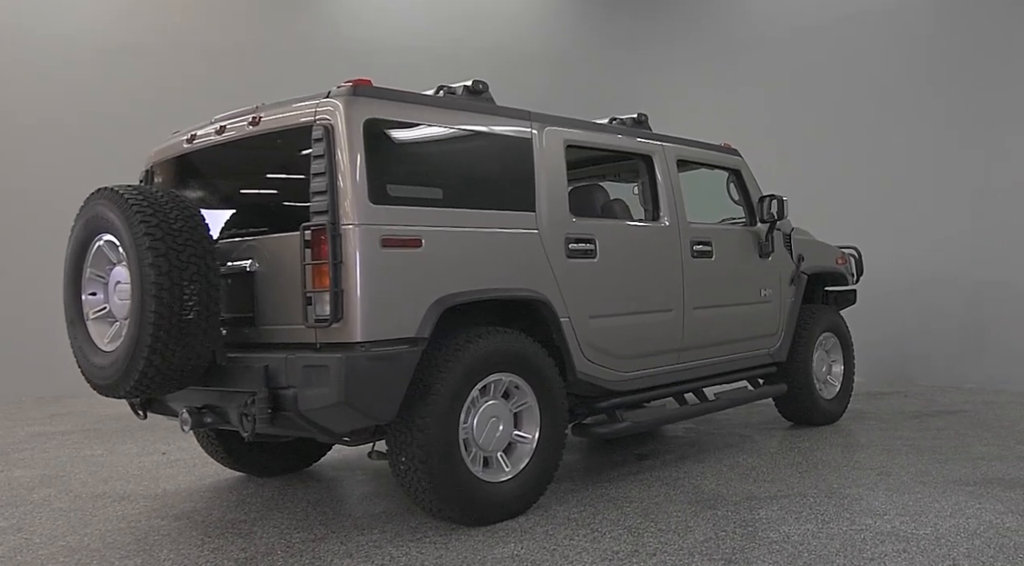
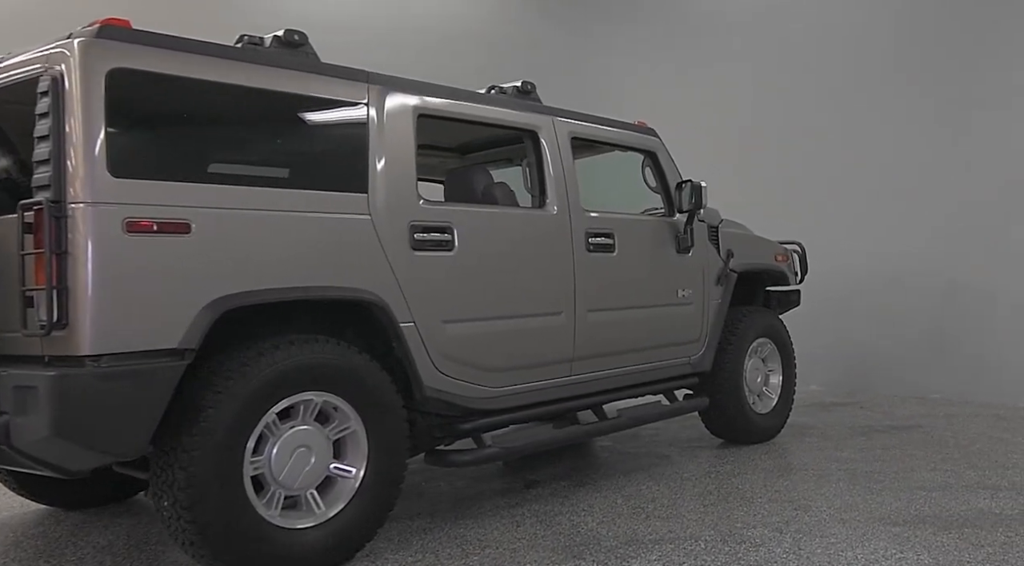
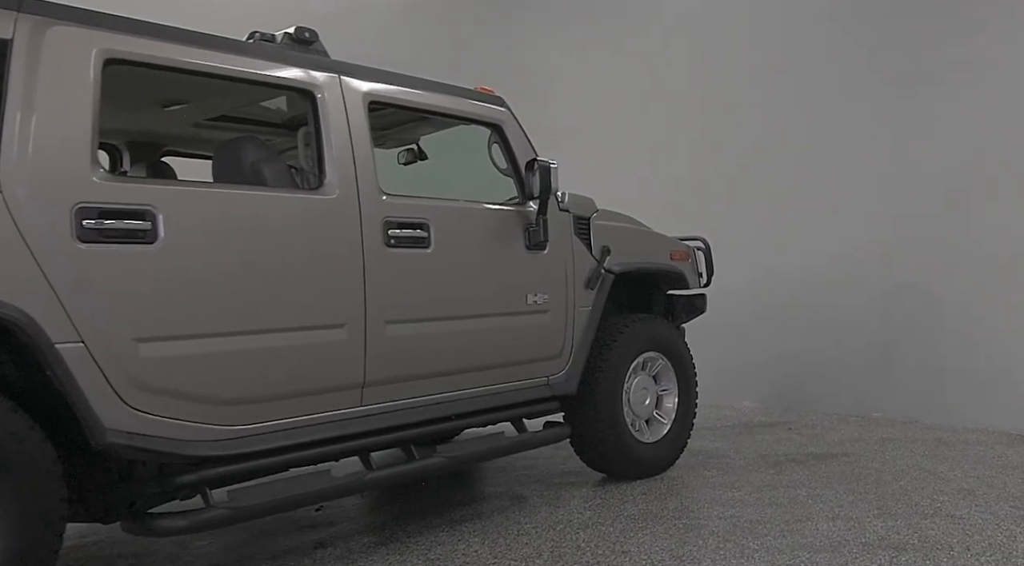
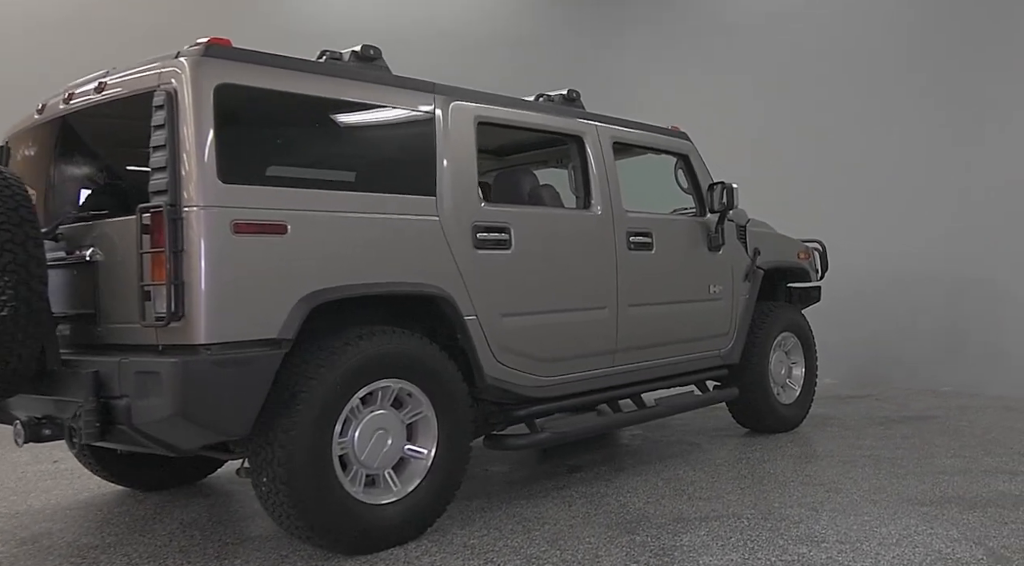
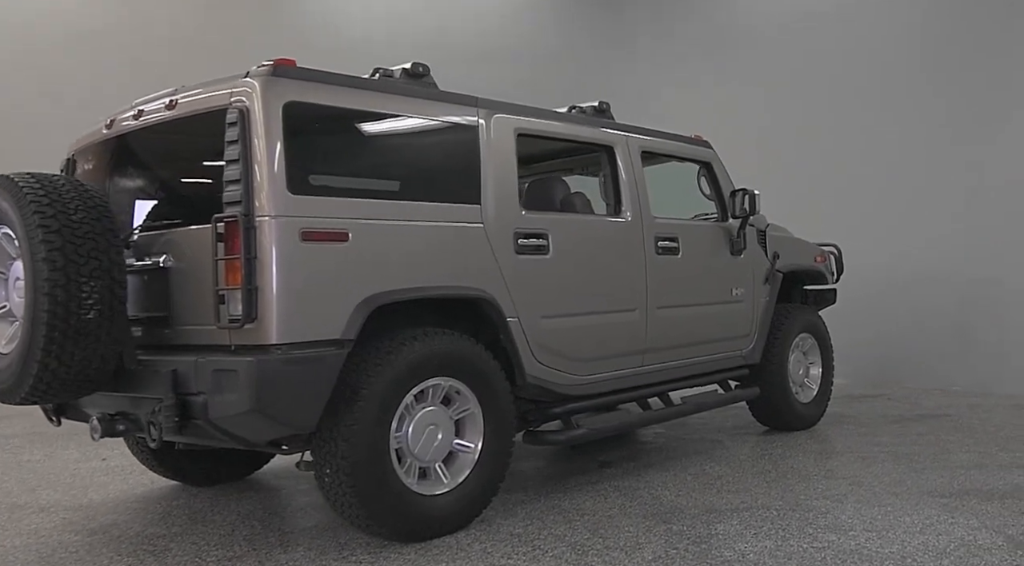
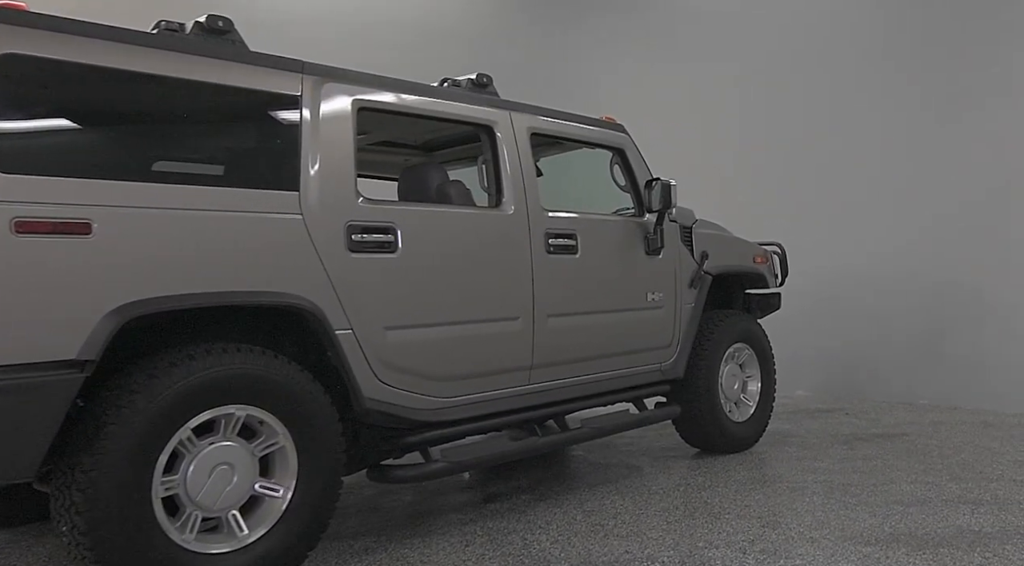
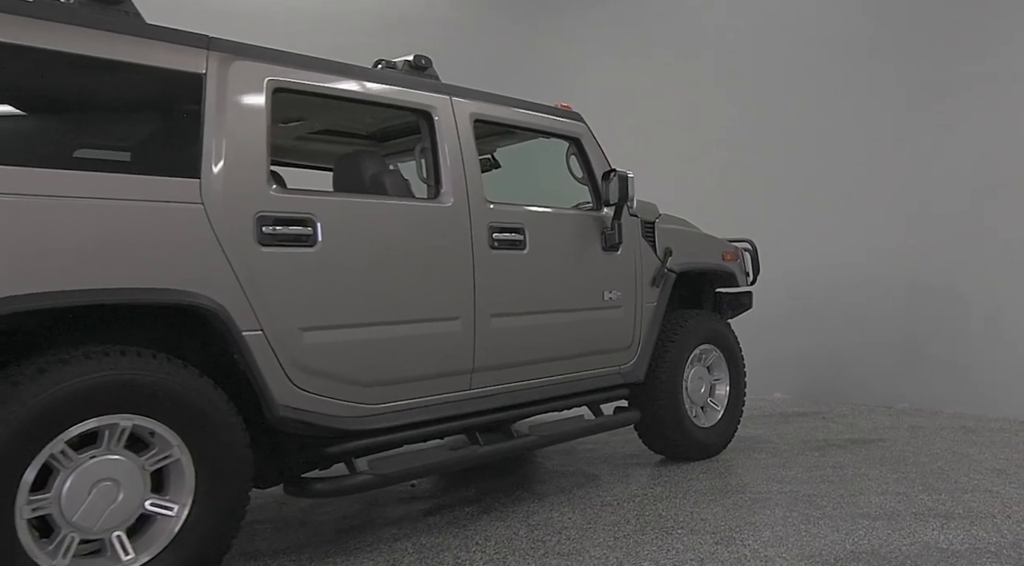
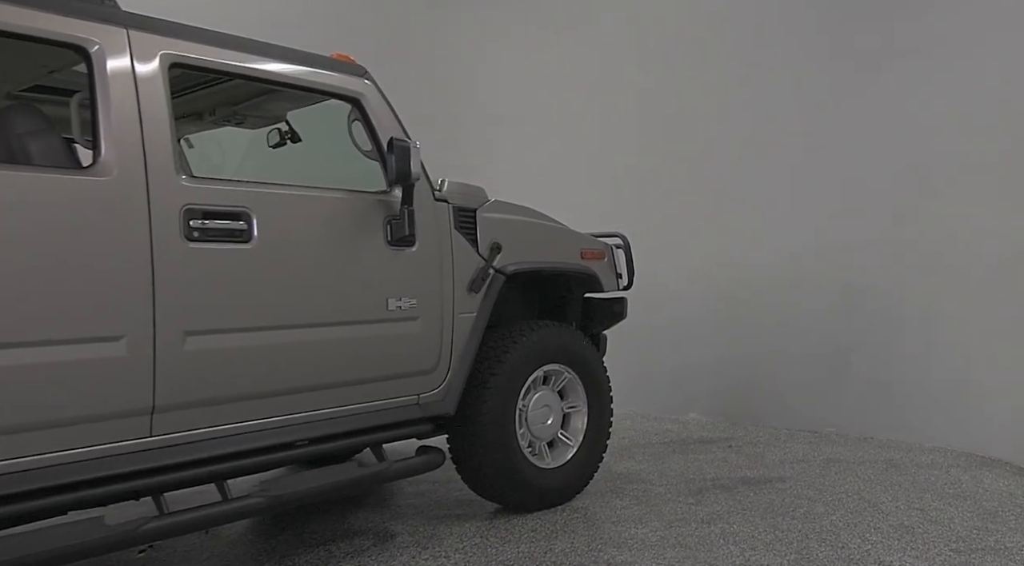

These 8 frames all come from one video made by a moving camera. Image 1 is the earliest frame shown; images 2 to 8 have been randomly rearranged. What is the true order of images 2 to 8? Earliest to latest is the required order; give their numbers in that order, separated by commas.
5, 4, 2, 6, 7, 3, 8
